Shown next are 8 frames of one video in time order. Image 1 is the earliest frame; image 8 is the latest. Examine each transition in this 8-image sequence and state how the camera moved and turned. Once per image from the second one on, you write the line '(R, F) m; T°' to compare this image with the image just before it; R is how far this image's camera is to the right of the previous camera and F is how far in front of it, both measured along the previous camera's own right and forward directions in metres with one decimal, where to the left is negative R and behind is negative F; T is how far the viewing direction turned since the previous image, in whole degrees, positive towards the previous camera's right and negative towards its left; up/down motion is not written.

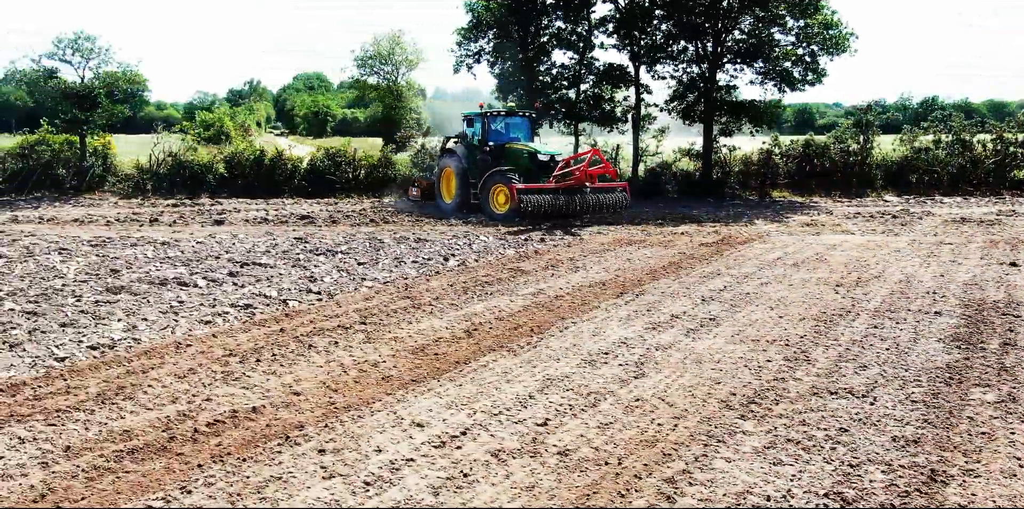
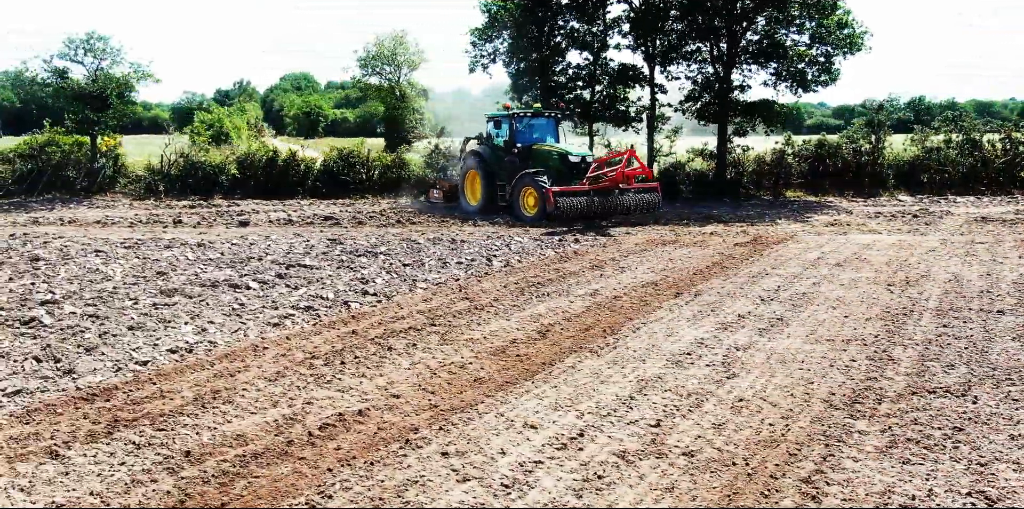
(-0.6, 0.0) m; +1°
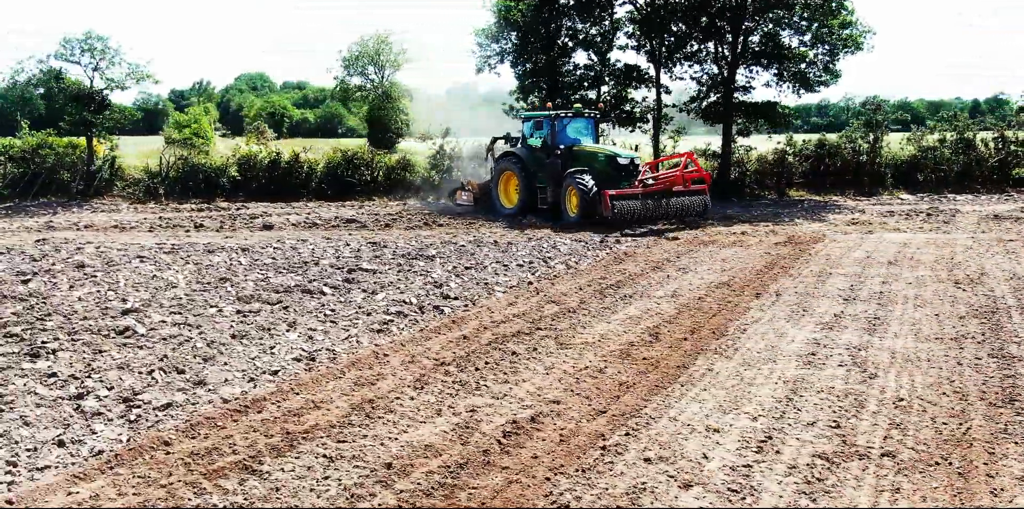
(-1.0, +0.1) m; +3°
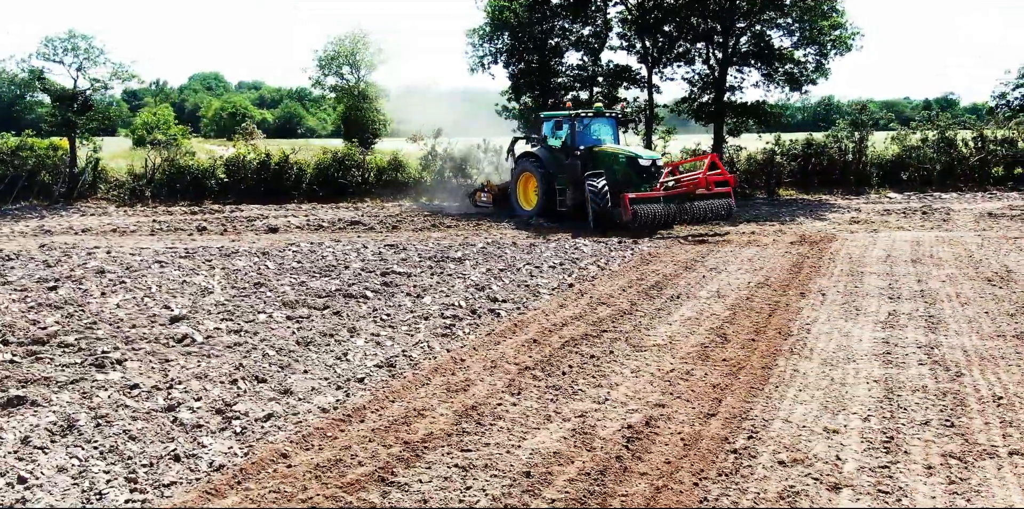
(-0.7, +0.1) m; +3°
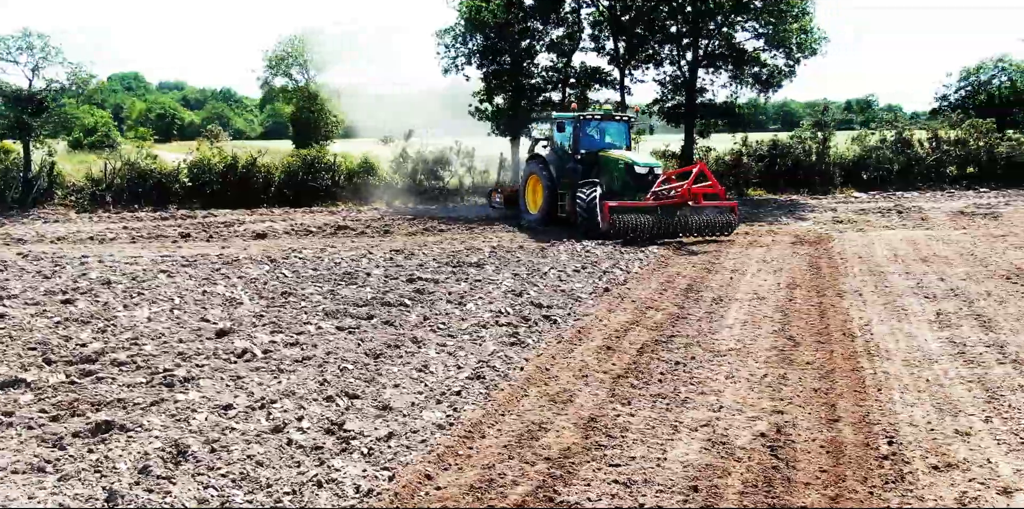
(-0.9, +0.2) m; +5°
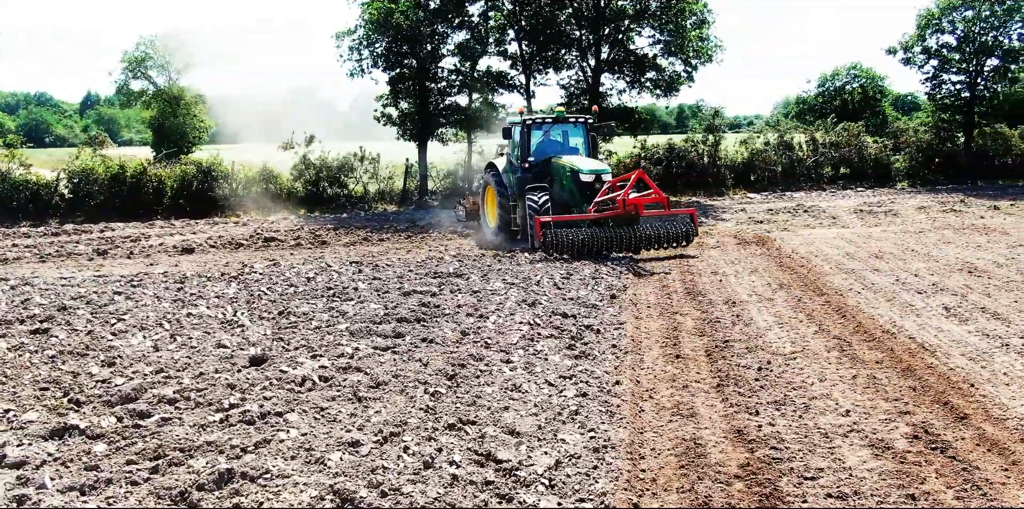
(-1.4, +0.4) m; +10°
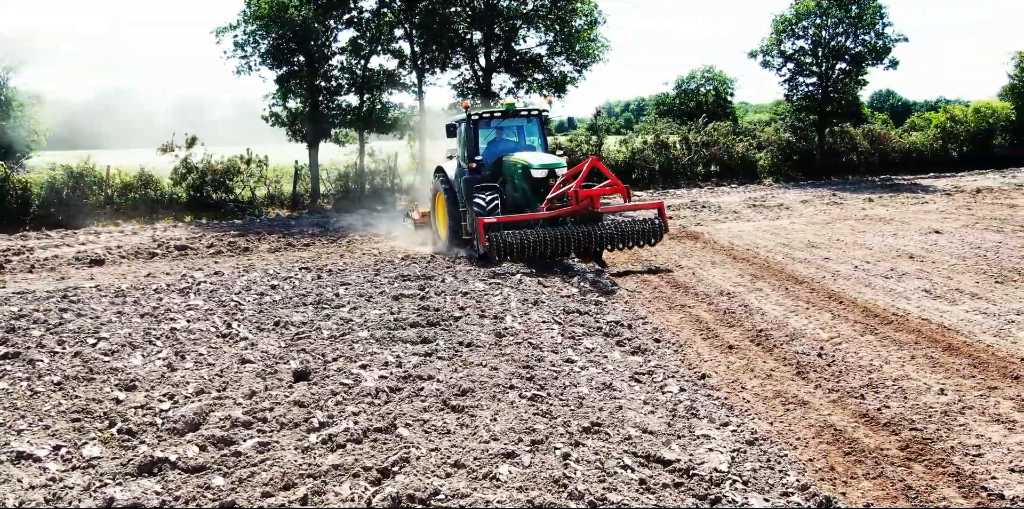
(-1.3, +0.4) m; +11°
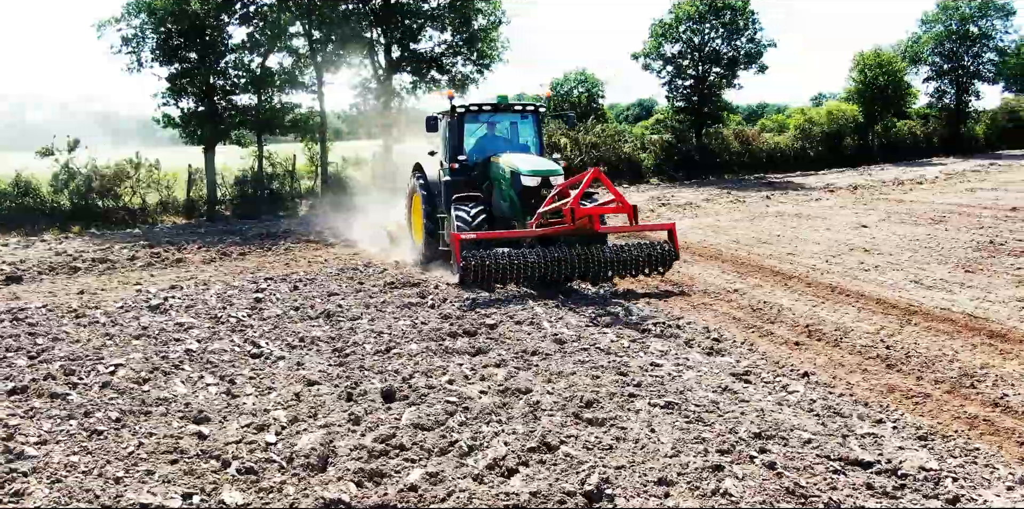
(-1.4, +0.4) m; +10°
